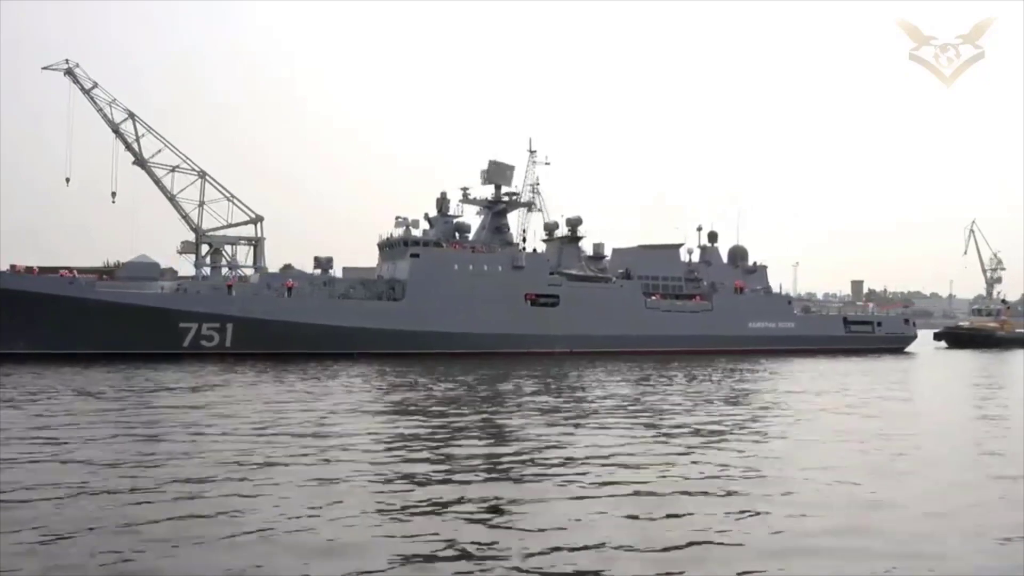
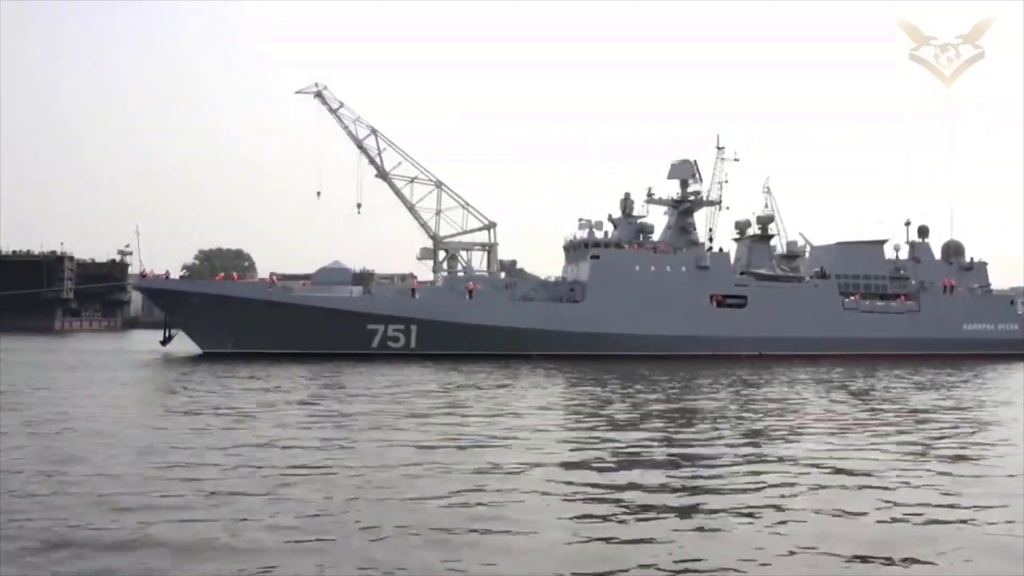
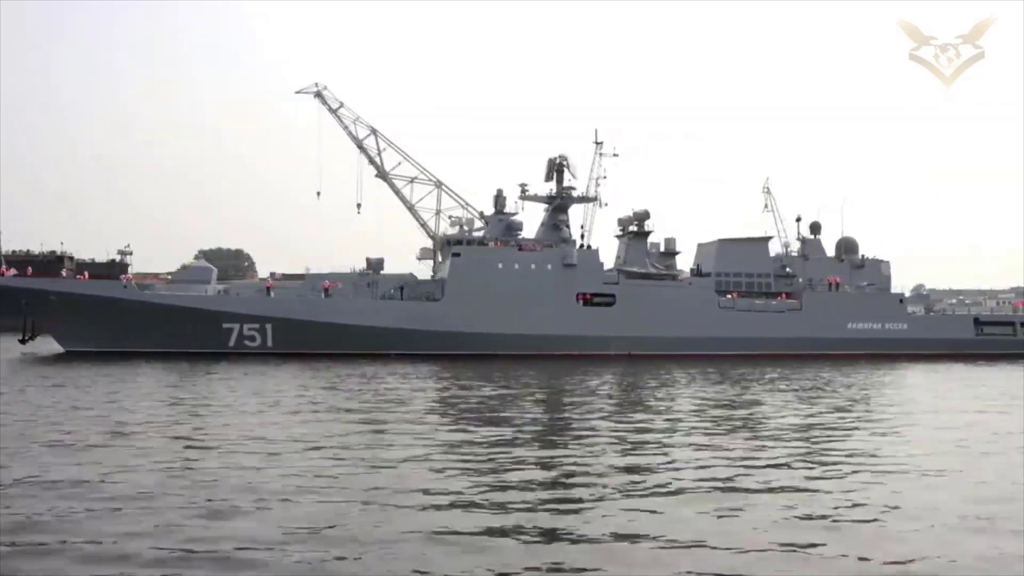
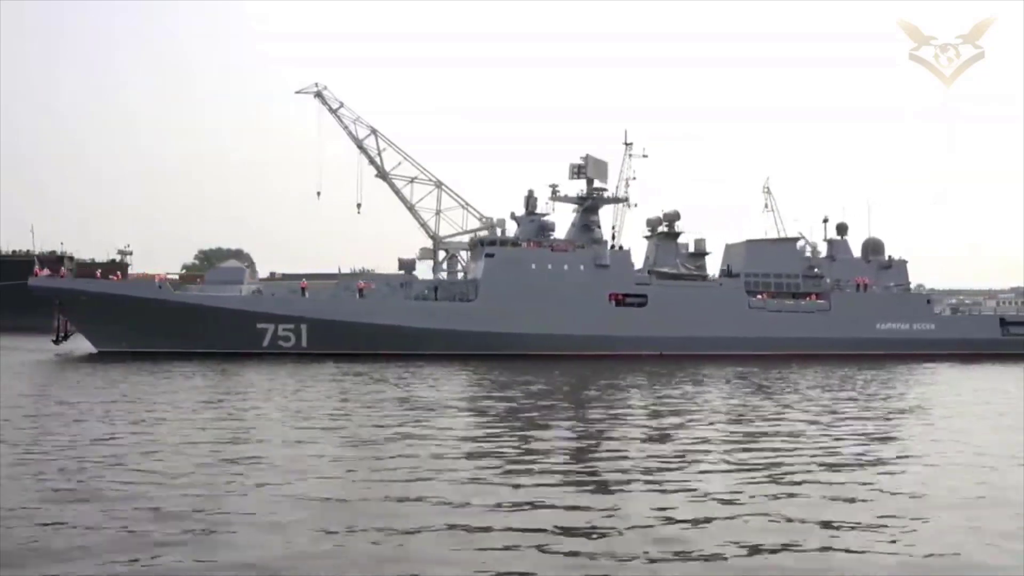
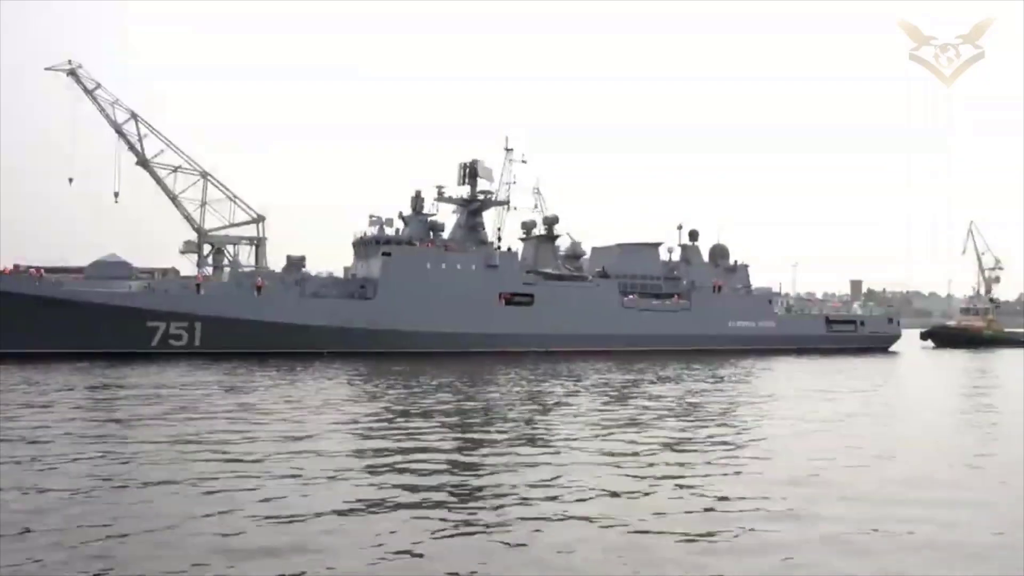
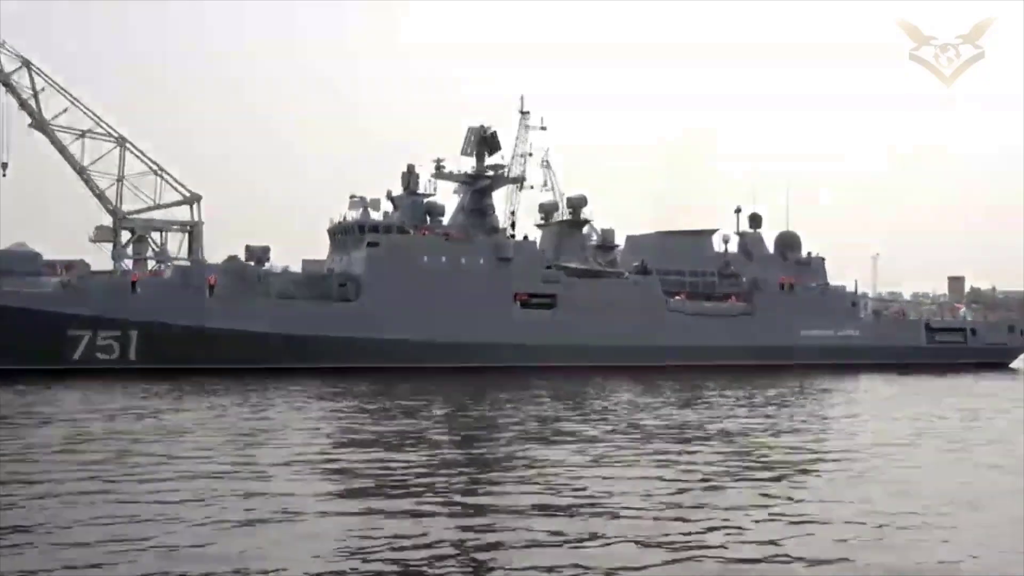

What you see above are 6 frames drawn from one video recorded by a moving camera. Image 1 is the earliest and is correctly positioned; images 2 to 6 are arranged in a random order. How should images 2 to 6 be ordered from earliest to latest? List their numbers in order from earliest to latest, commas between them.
6, 5, 2, 4, 3
